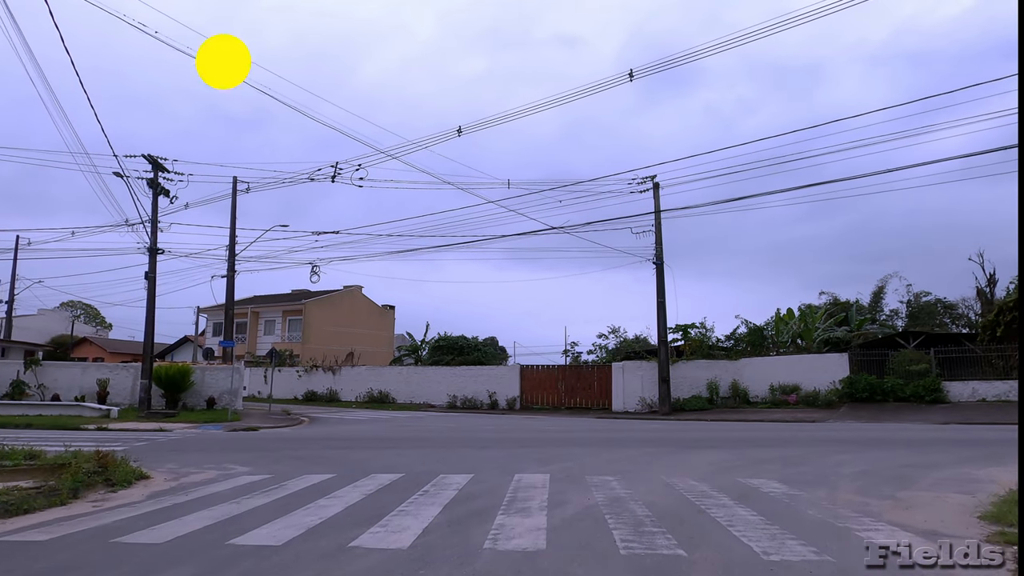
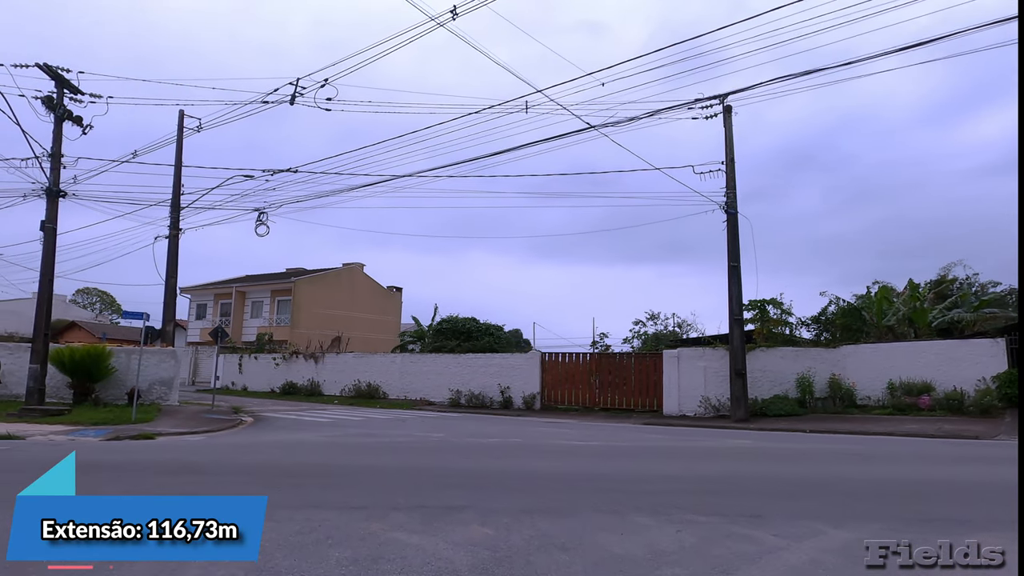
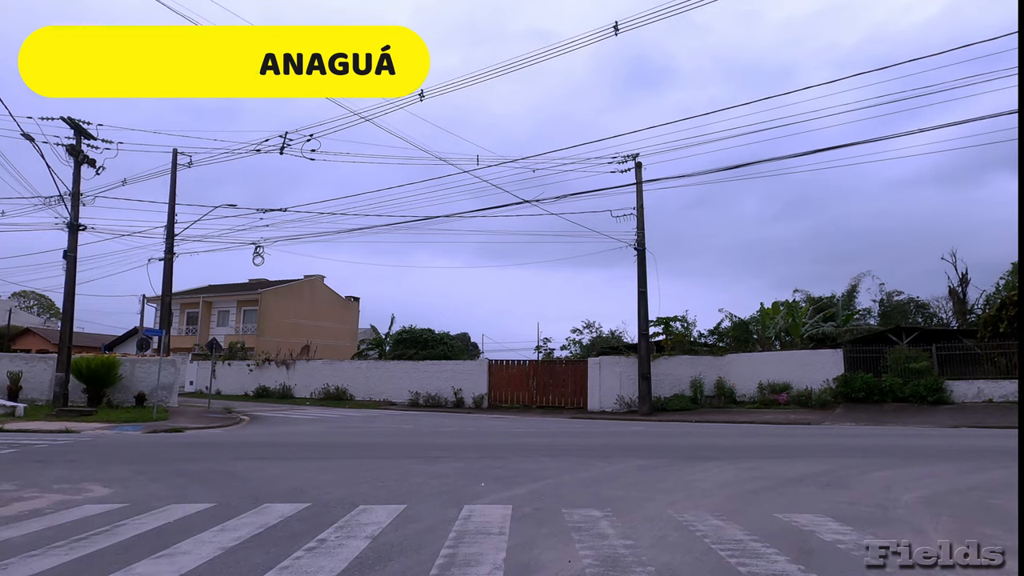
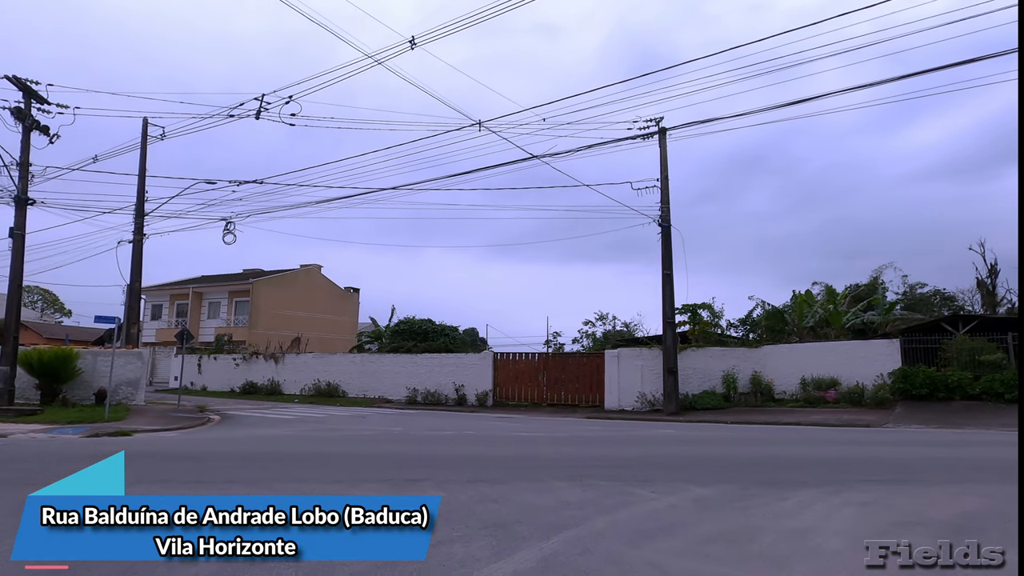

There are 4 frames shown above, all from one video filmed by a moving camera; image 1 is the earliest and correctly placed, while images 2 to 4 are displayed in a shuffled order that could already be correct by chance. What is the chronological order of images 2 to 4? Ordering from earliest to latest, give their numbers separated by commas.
3, 4, 2
